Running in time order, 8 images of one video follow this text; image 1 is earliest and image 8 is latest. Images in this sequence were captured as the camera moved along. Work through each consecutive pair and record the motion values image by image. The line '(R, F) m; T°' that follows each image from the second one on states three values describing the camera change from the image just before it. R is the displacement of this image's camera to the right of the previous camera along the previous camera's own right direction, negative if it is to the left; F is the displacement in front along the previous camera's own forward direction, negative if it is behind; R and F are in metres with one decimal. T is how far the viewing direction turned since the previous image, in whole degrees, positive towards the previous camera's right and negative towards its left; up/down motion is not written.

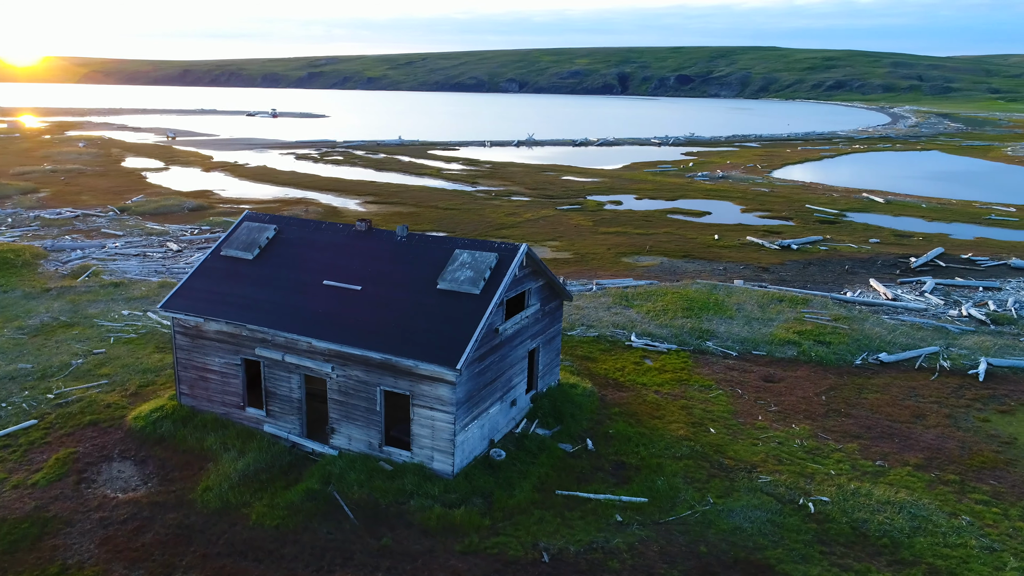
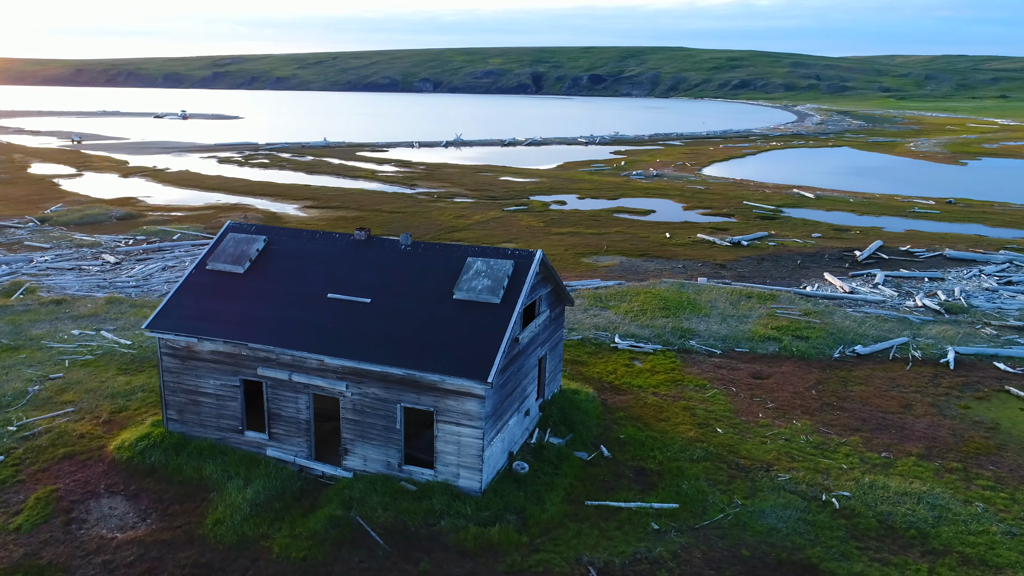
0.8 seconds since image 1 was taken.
(-2.1, +0.6) m; +6°
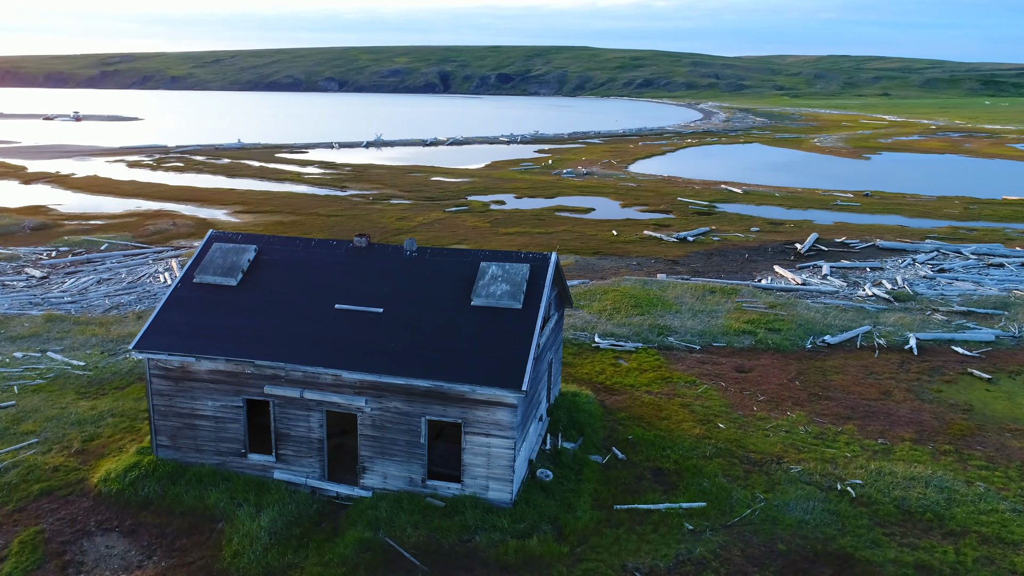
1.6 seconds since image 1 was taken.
(-2.2, +0.5) m; +7°
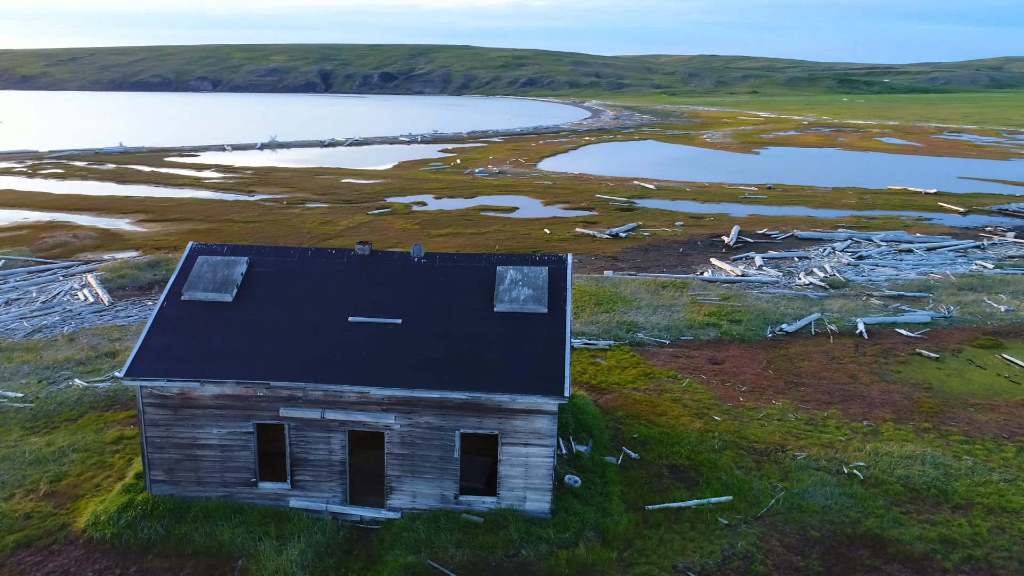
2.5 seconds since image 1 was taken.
(-2.6, +0.6) m; +8°
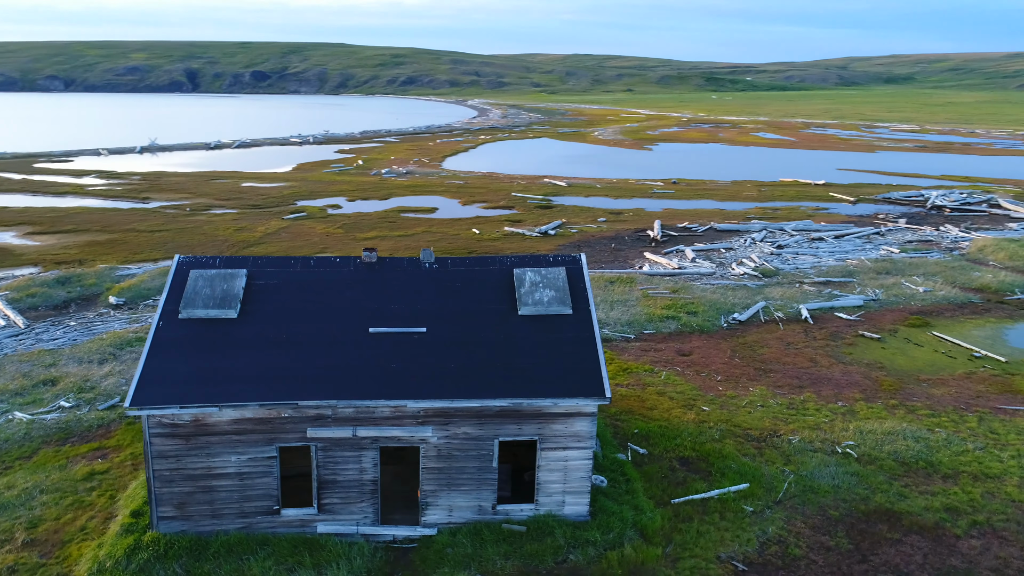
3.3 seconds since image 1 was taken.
(-2.7, +0.5) m; +9°
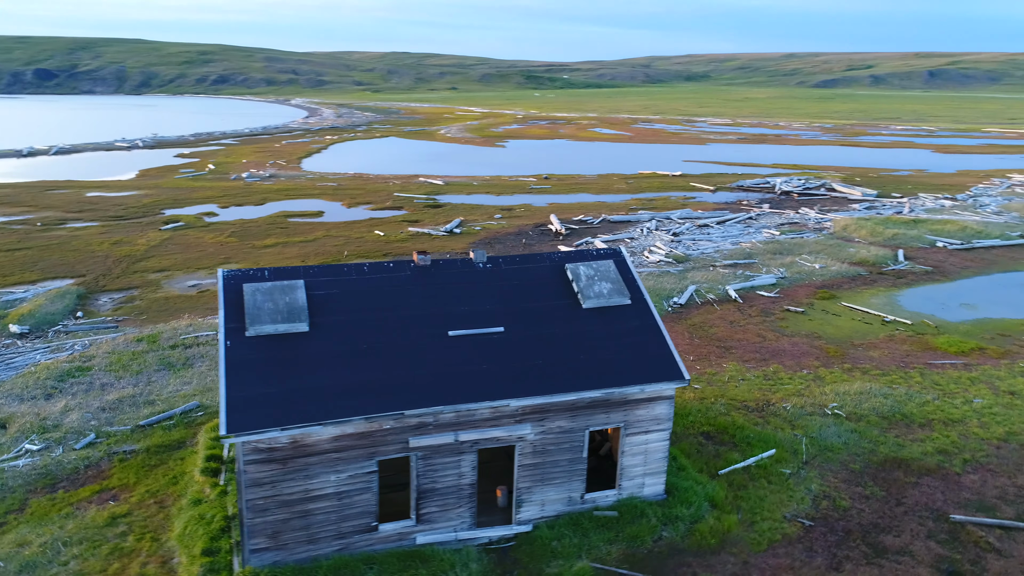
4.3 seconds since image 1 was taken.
(-4.6, +0.3) m; +13°
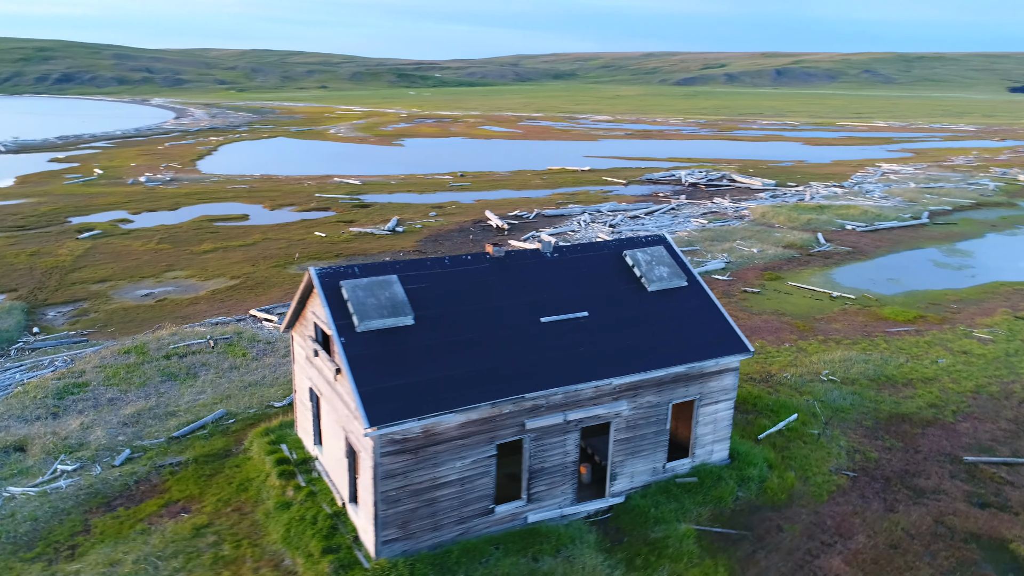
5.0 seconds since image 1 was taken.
(-4.0, -0.3) m; +9°
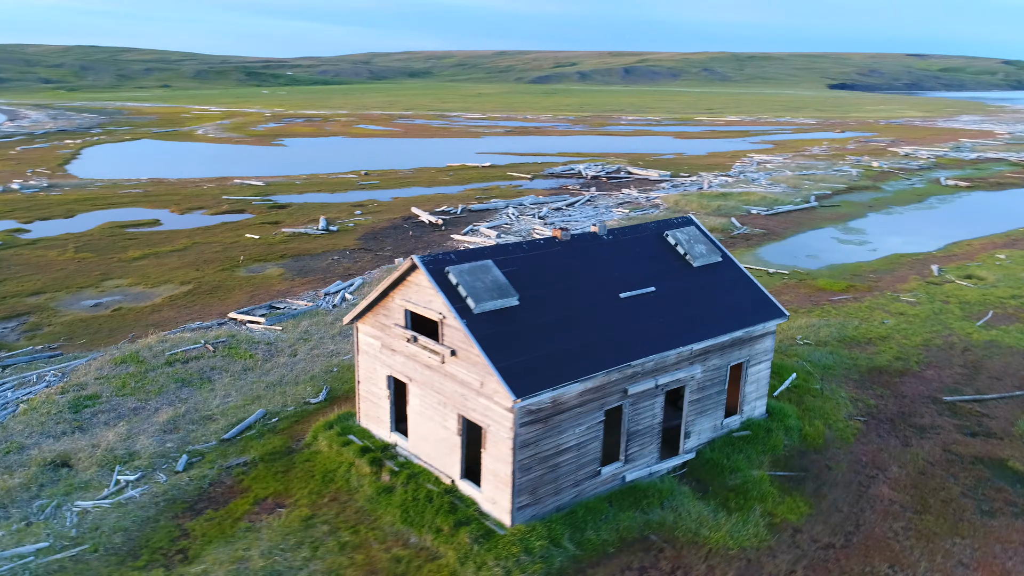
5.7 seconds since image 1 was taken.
(-4.5, -0.6) m; +10°
